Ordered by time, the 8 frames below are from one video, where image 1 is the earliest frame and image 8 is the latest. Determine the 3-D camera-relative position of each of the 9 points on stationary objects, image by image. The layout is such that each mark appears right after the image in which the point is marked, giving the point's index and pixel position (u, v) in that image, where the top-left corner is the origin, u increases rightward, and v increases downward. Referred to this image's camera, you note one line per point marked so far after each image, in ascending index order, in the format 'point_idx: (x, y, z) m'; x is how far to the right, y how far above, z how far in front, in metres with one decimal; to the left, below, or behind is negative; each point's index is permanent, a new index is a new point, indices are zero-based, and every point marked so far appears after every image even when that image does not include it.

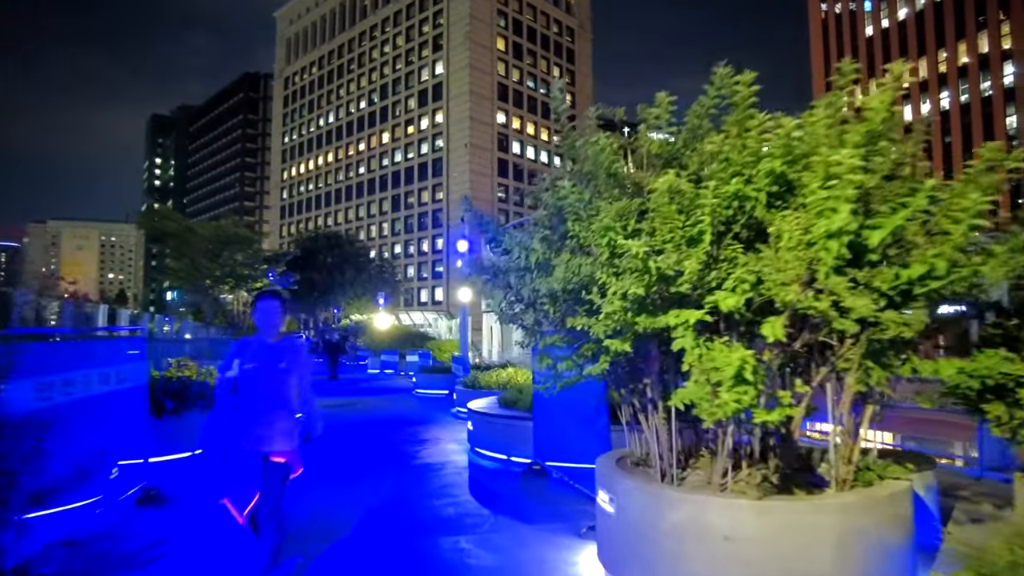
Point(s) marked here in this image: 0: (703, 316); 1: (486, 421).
0: (+0.9, -0.1, +3.3) m
1: (-0.4, -1.8, +8.9) m
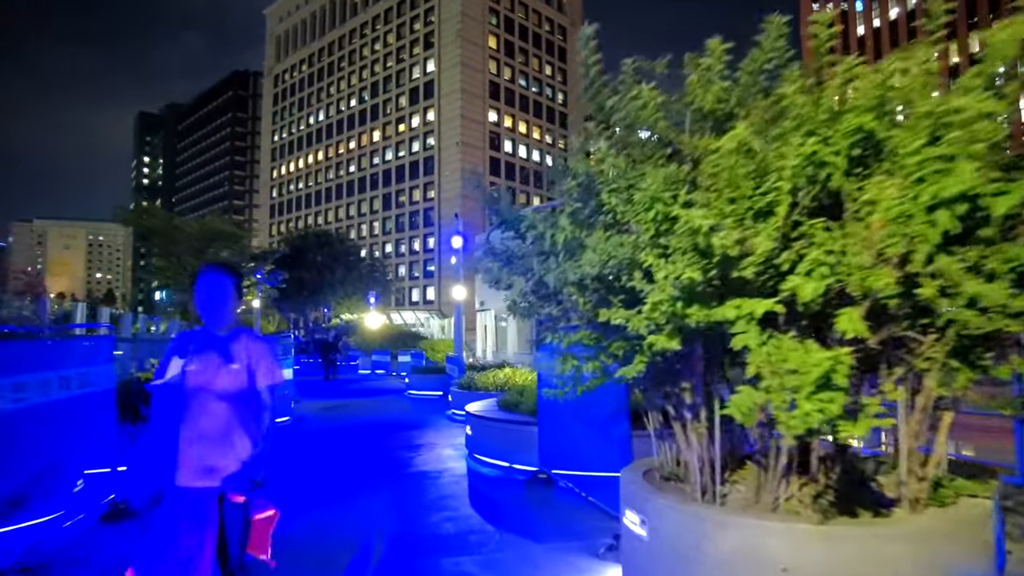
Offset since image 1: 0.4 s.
0: (+1.0, -0.1, +2.7) m
1: (-0.3, -1.7, +8.3) m
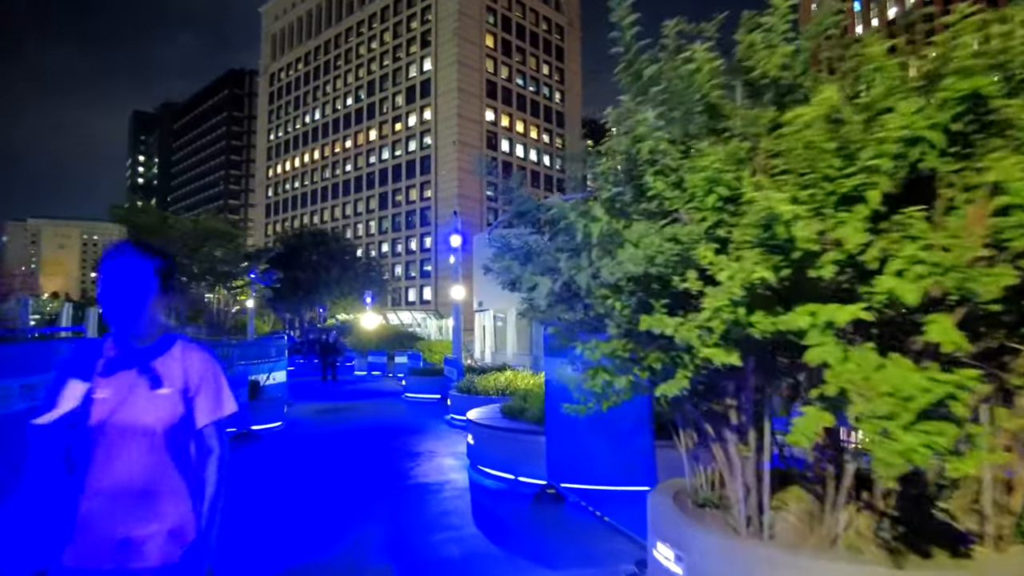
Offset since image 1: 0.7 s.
0: (+1.1, -0.1, +2.2) m
1: (-0.3, -1.7, +7.8) m
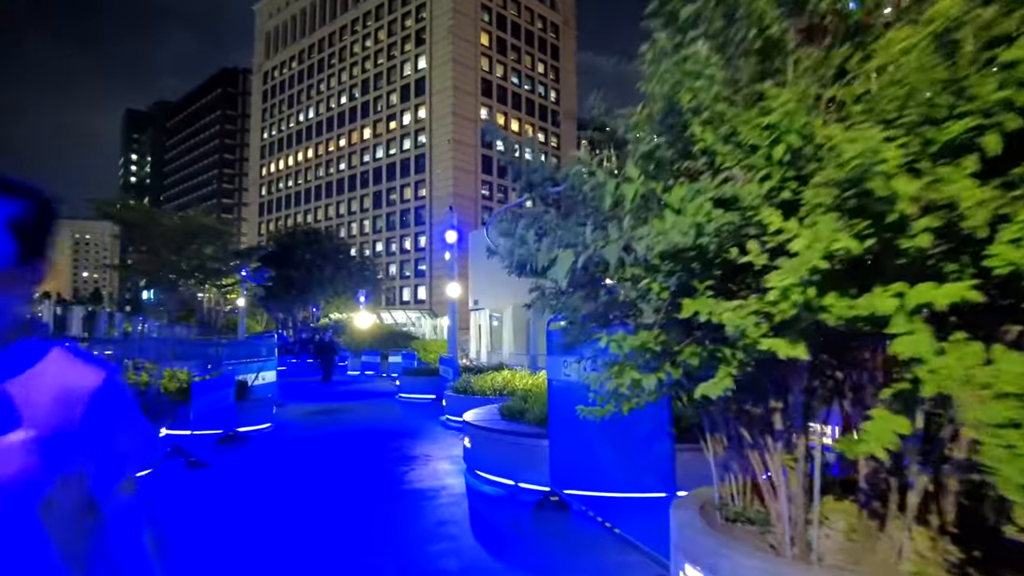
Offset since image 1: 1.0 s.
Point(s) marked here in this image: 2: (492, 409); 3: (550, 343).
0: (+1.2, 0.0, +1.7) m
1: (-0.3, -1.6, +7.3) m
2: (-0.3, -1.6, +9.1) m
3: (+0.3, -0.5, +6.4) m
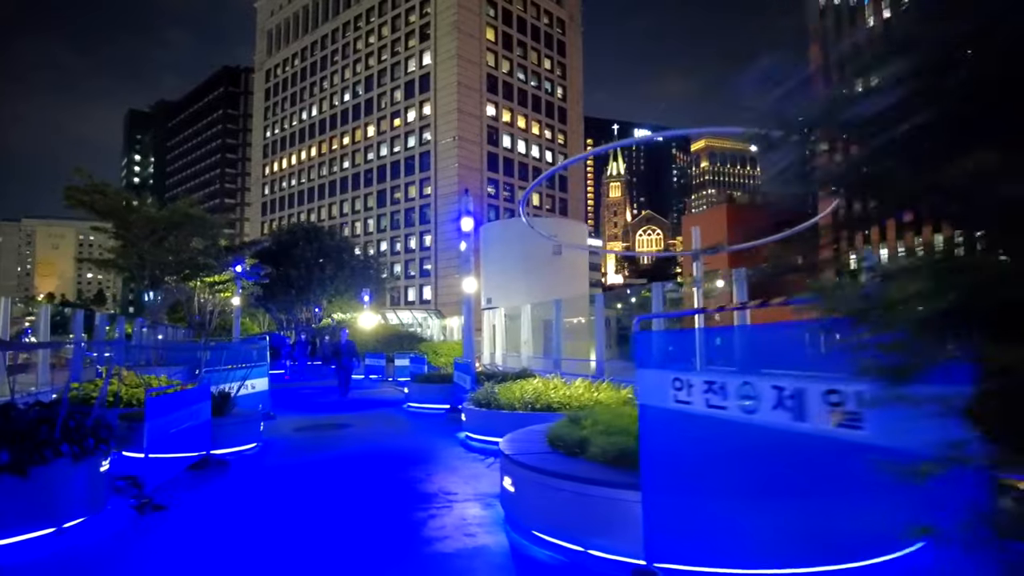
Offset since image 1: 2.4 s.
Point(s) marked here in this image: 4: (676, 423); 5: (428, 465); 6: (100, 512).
0: (+1.6, +0.1, -0.3) m
1: (+0.2, -1.5, +5.2) m
2: (+0.2, -1.5, +7.0) m
3: (+0.8, -0.4, +4.3) m
4: (+1.0, -0.8, +4.1) m
5: (-1.0, -2.2, +8.6) m
6: (-3.9, -2.1, +6.4) m
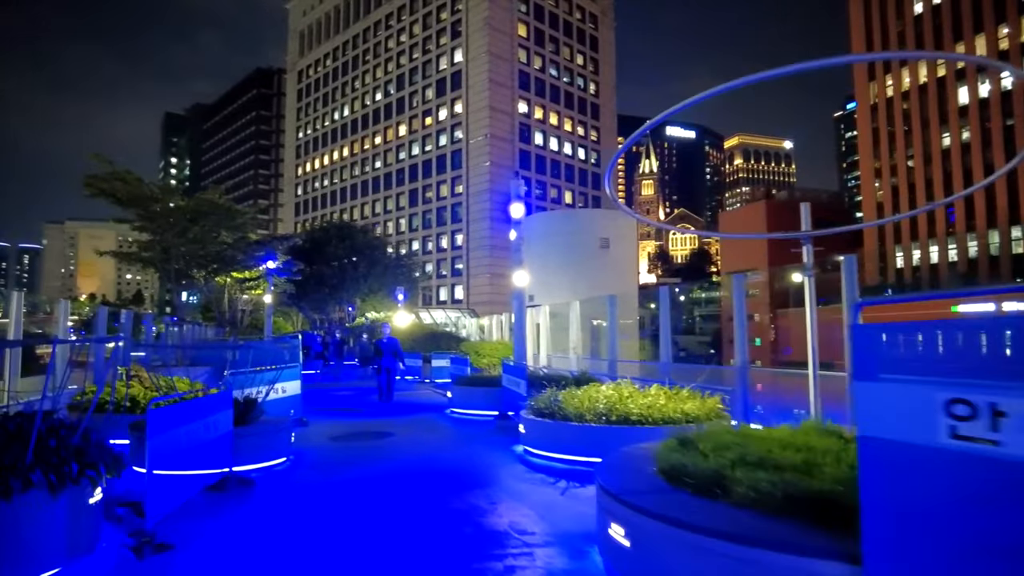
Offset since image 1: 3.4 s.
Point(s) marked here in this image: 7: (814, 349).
0: (+2.0, +0.2, -1.9) m
1: (+0.9, -1.4, +3.8) m
2: (+1.0, -1.4, +5.5) m
3: (+1.4, -0.3, +2.8) m
4: (+1.6, -0.7, +2.6) m
5: (-0.2, -2.1, +7.2) m
6: (-3.2, -2.0, +5.1) m
7: (+3.6, -0.7, +8.1) m
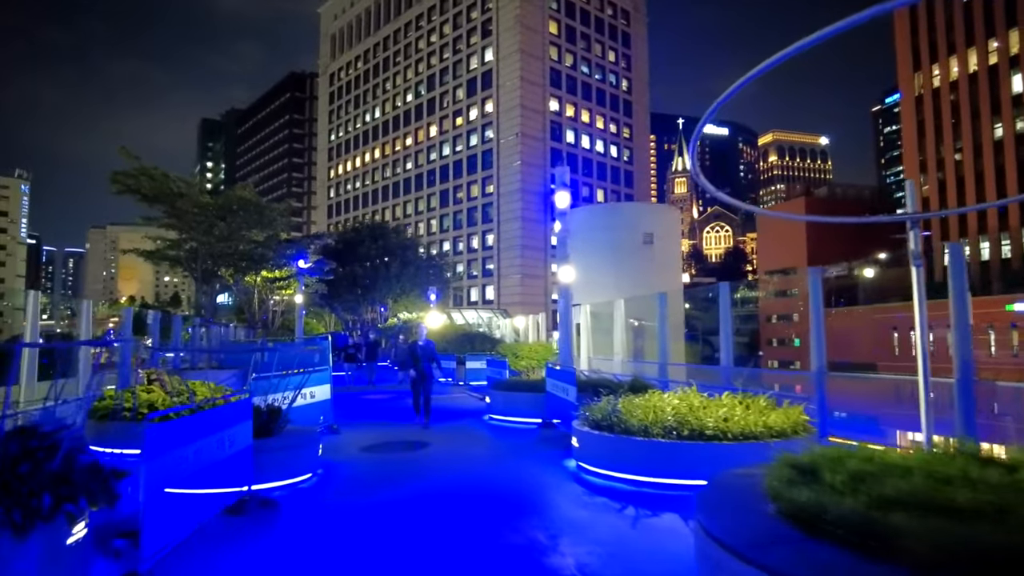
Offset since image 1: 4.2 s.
0: (+2.1, +0.3, -3.0) m
1: (+1.3, -1.3, +2.7) m
2: (+1.4, -1.3, +4.5) m
3: (+1.8, -0.2, +1.7) m
4: (+1.9, -0.6, +1.5) m
5: (+0.3, -2.0, +6.1) m
6: (-2.7, -2.0, +4.2) m
7: (+4.1, -0.7, +6.9) m
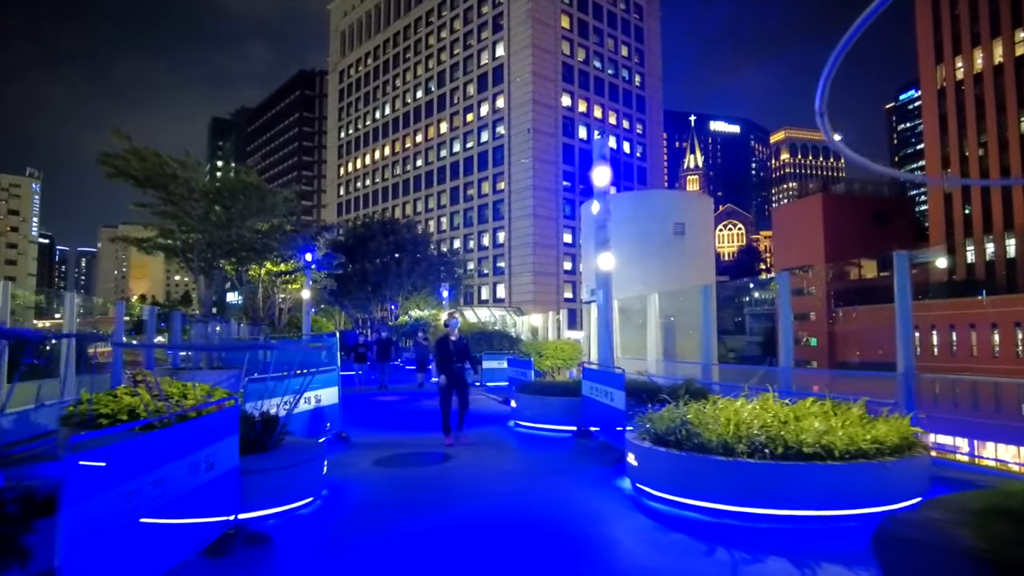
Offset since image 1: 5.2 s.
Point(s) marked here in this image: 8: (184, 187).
0: (+2.4, +0.5, -4.4) m
1: (+1.6, -1.2, +1.3) m
2: (+1.8, -1.2, +3.0) m
3: (+2.1, 0.0, +0.3) m
4: (+2.3, -0.5, +0.1) m
5: (+0.7, -1.9, +4.7) m
6: (-2.3, -1.8, +2.8) m
7: (+4.6, -0.5, +5.4) m
8: (-8.4, +2.4, +17.9) m
